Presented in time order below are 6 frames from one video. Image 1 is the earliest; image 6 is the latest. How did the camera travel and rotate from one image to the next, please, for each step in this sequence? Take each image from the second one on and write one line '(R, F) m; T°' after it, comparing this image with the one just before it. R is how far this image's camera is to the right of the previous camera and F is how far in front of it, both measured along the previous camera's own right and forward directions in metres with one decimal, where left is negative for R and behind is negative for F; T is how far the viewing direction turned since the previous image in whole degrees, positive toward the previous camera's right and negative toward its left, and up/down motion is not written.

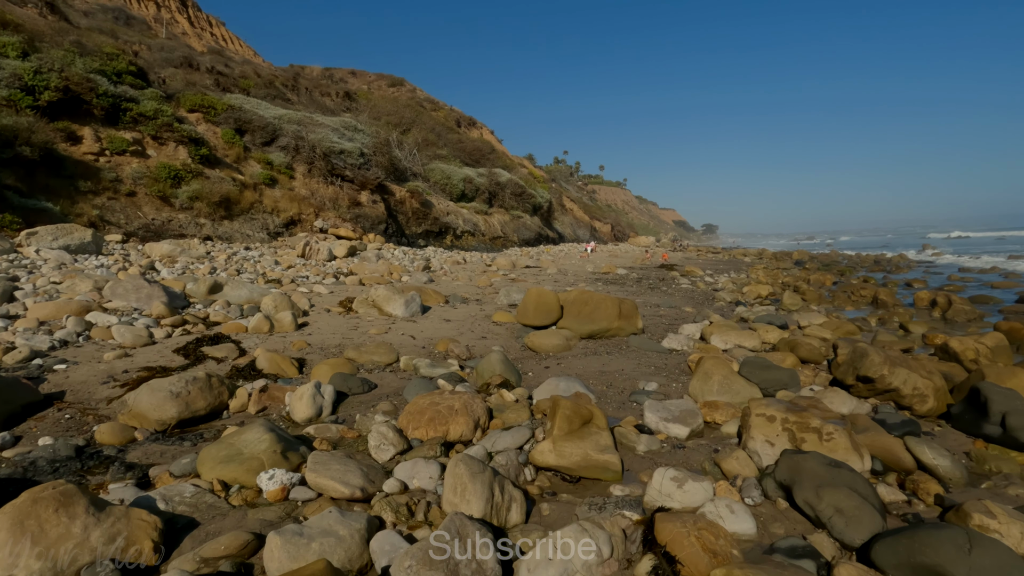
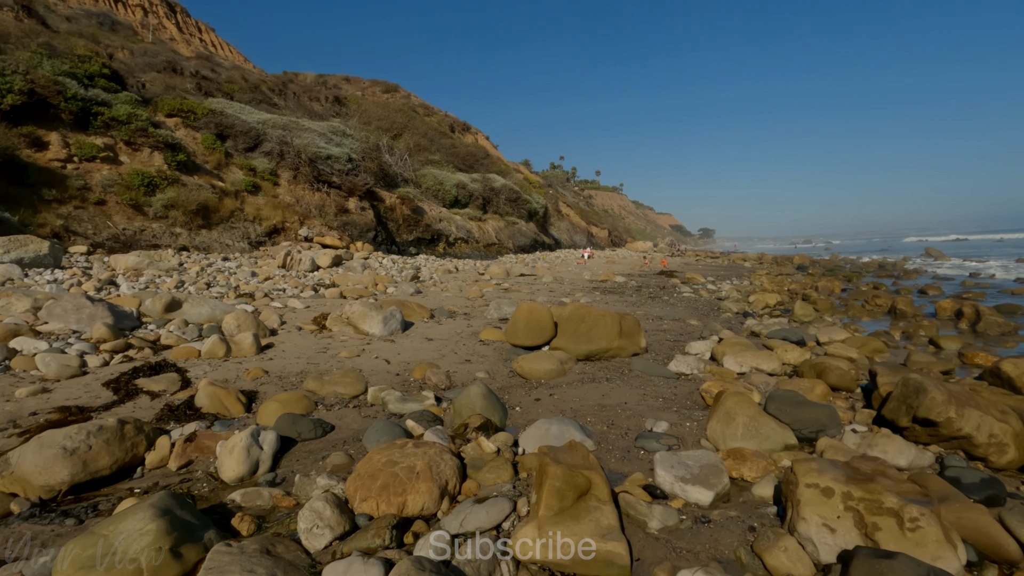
(+0.1, +0.6) m; 0°
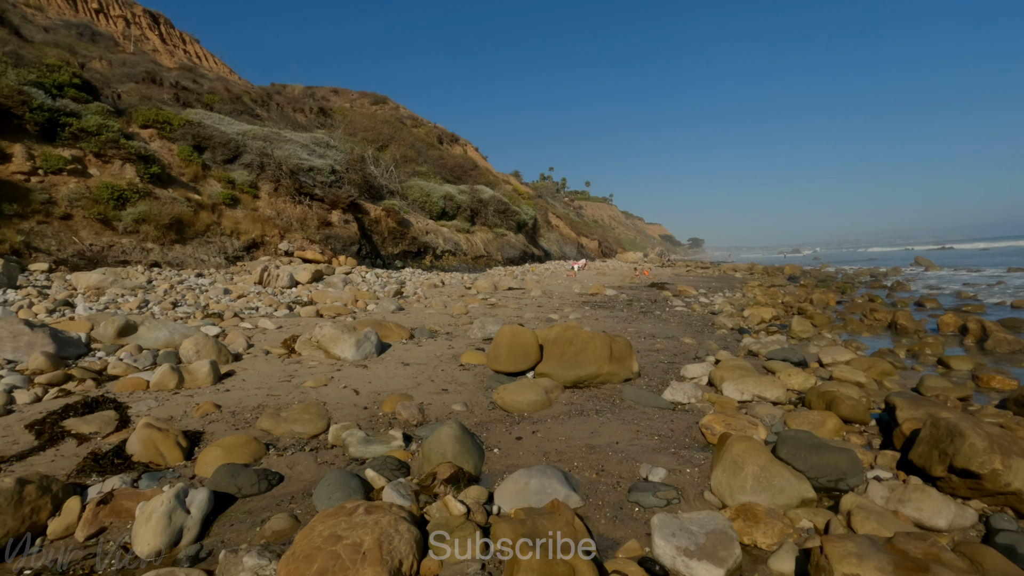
(+0.1, +0.4) m; +1°
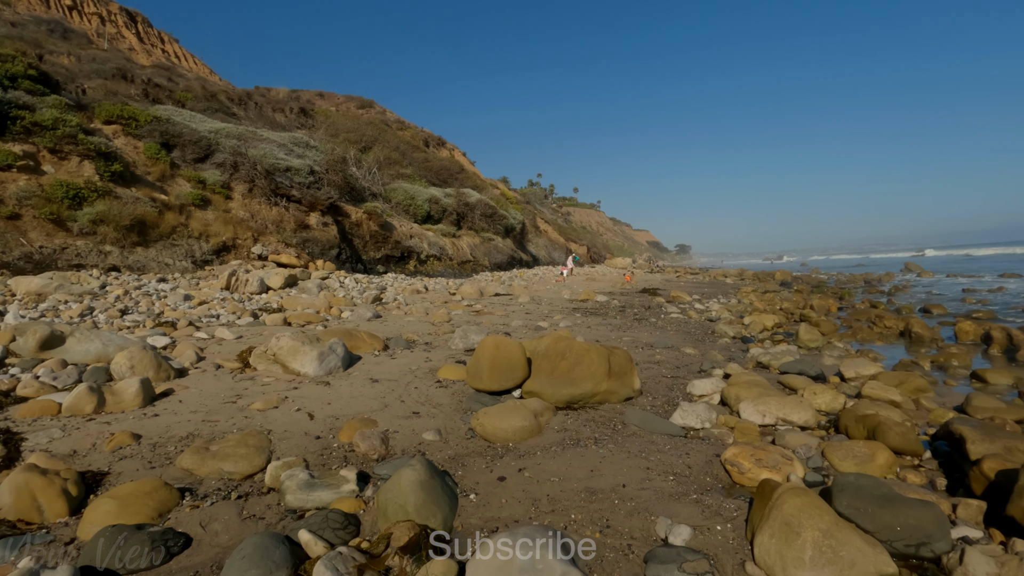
(0.0, +0.7) m; +1°
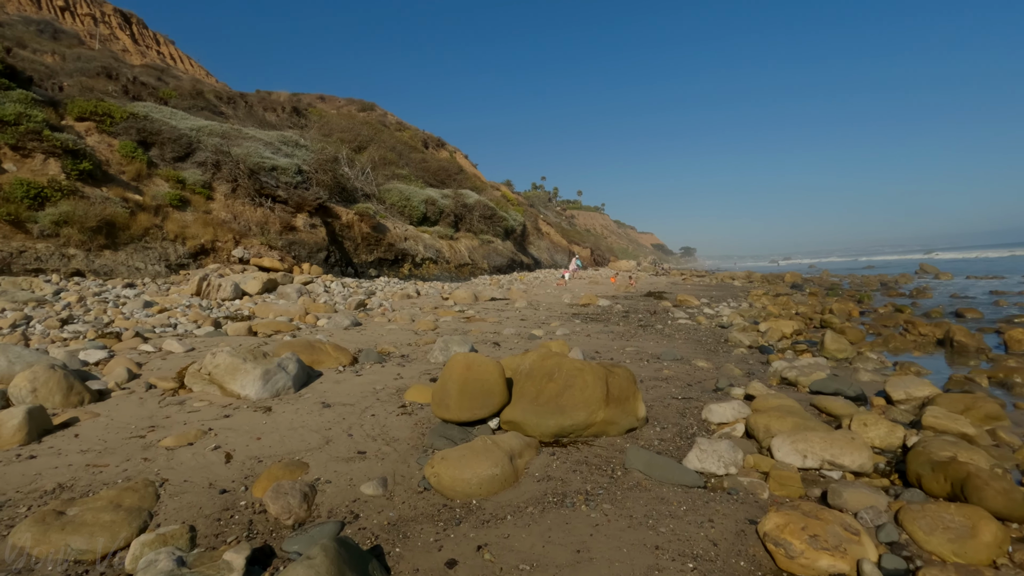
(+0.2, +0.8) m; 0°
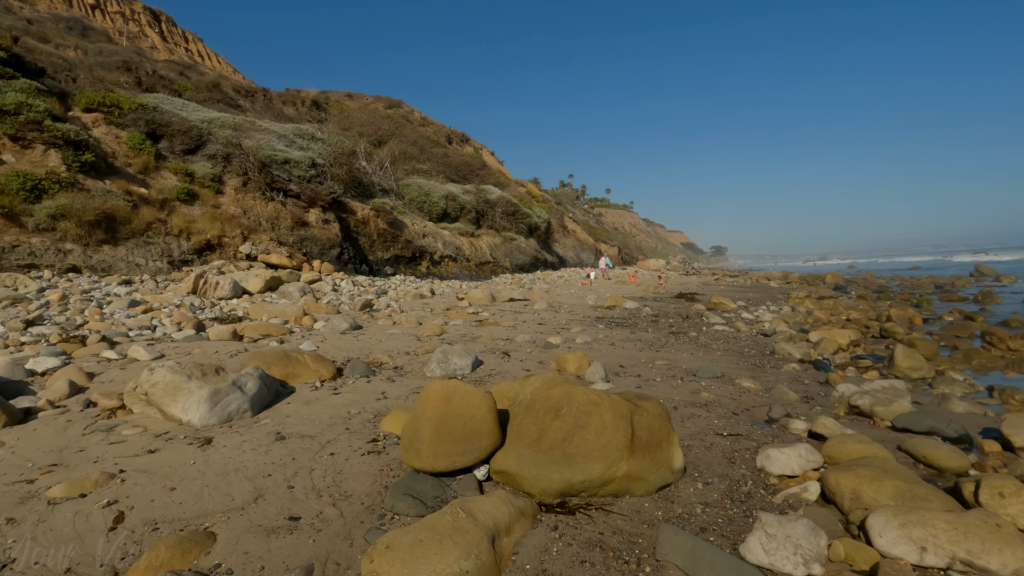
(+0.2, +0.9) m; -3°
